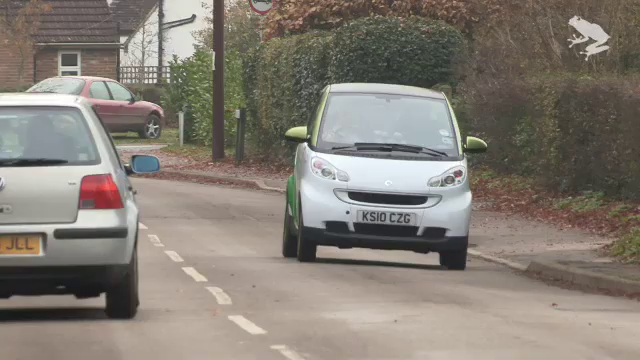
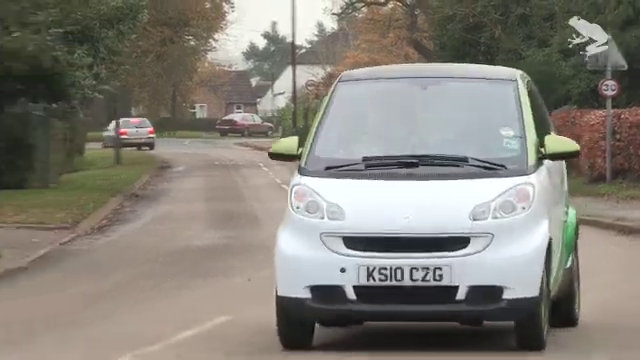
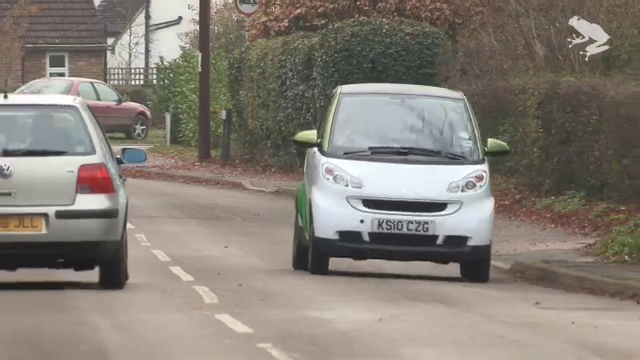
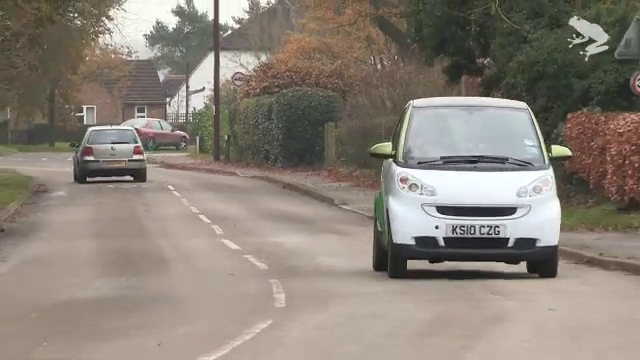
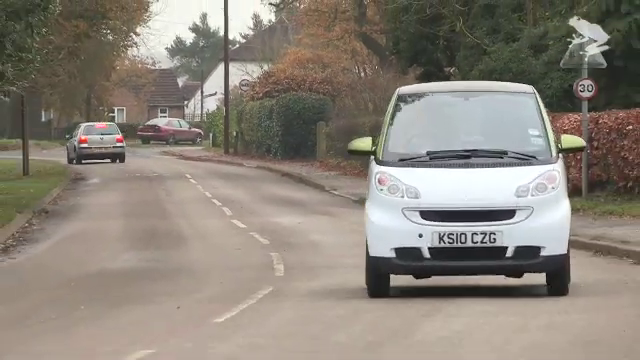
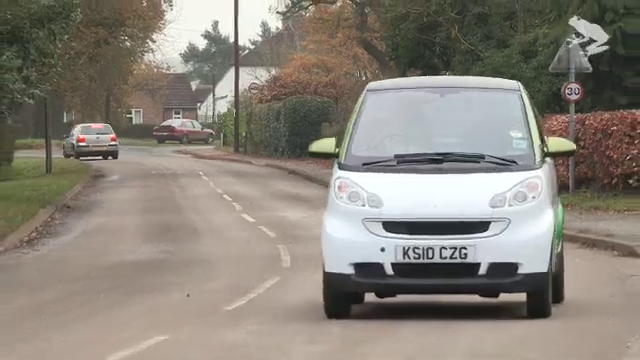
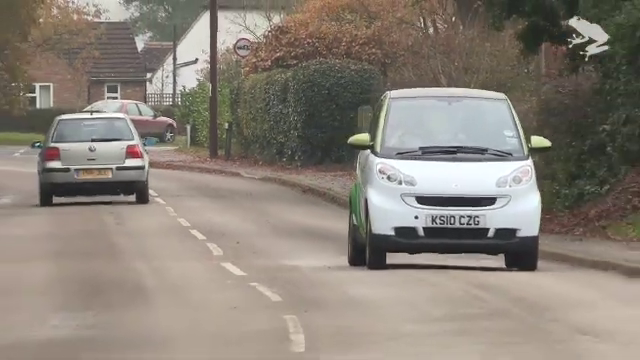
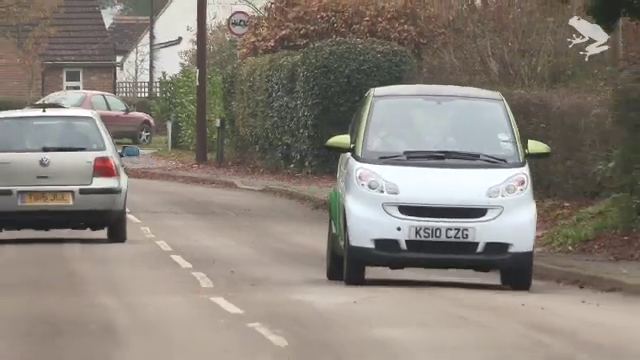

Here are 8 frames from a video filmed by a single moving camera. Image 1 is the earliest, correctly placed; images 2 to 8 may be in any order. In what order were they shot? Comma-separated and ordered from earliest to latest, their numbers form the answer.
3, 8, 7, 4, 5, 6, 2
